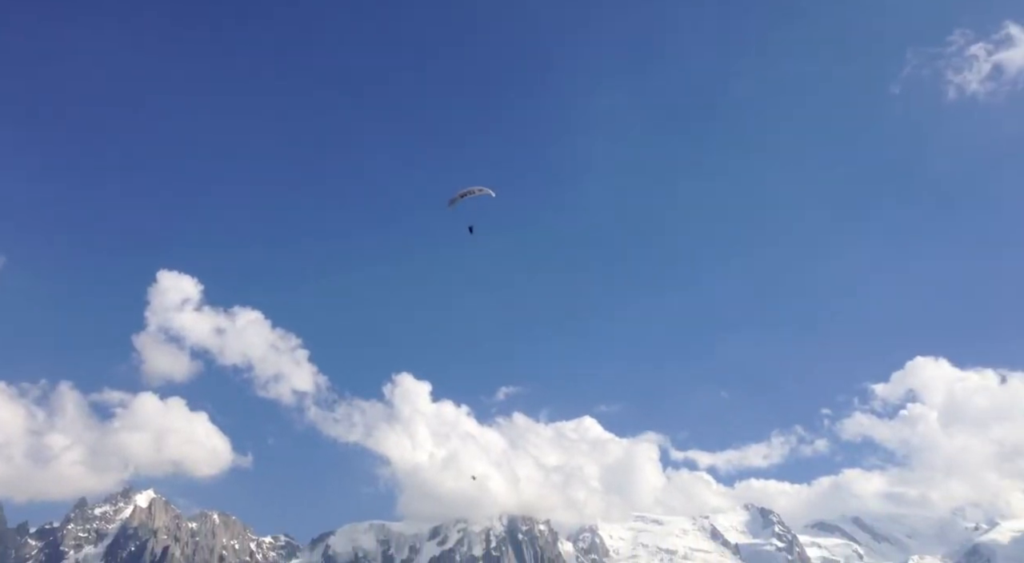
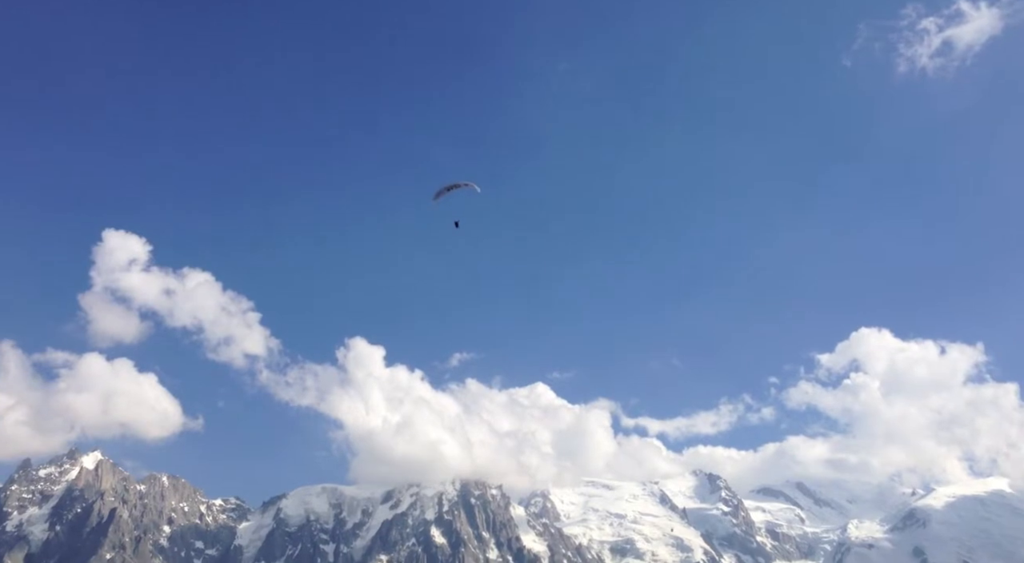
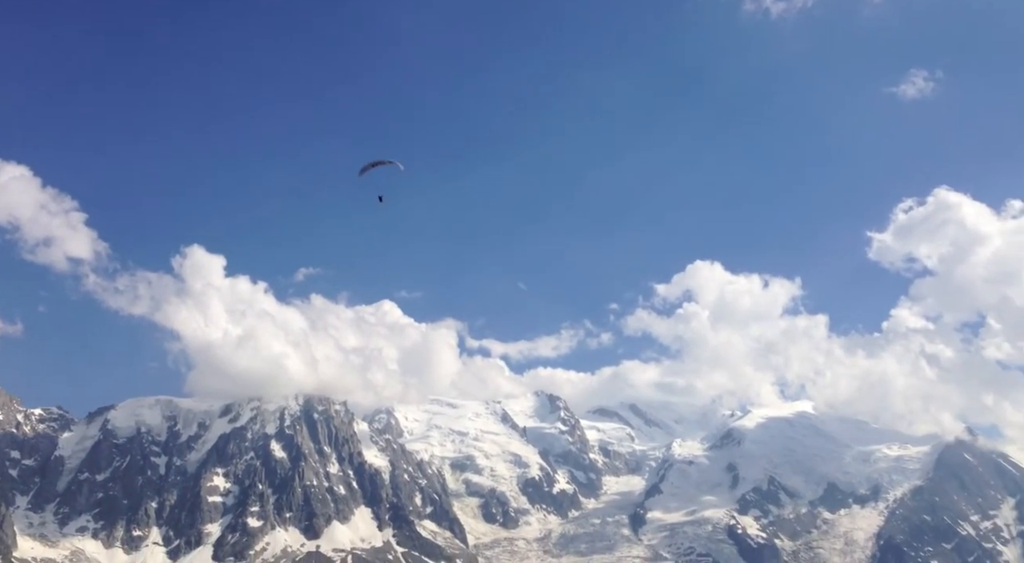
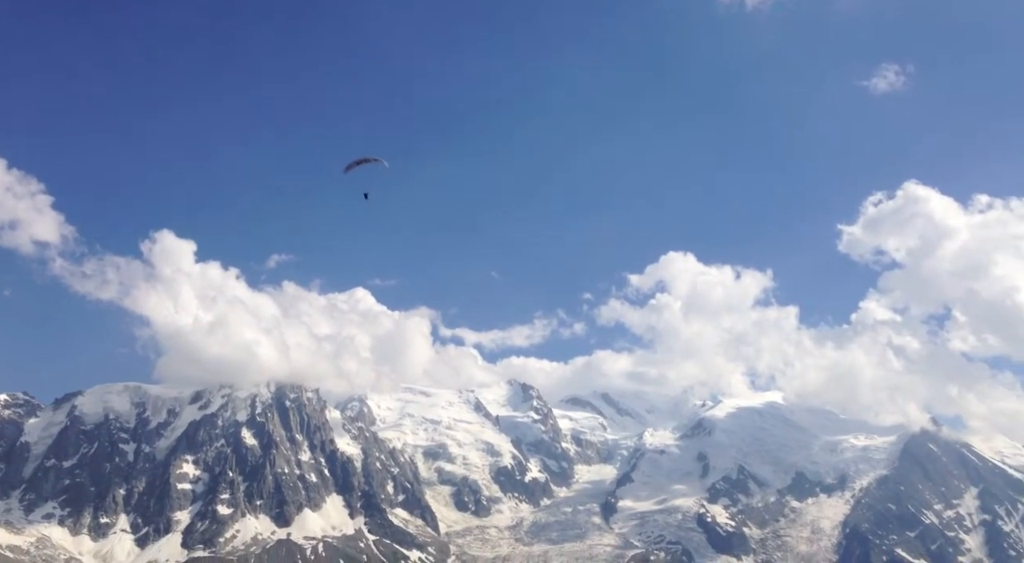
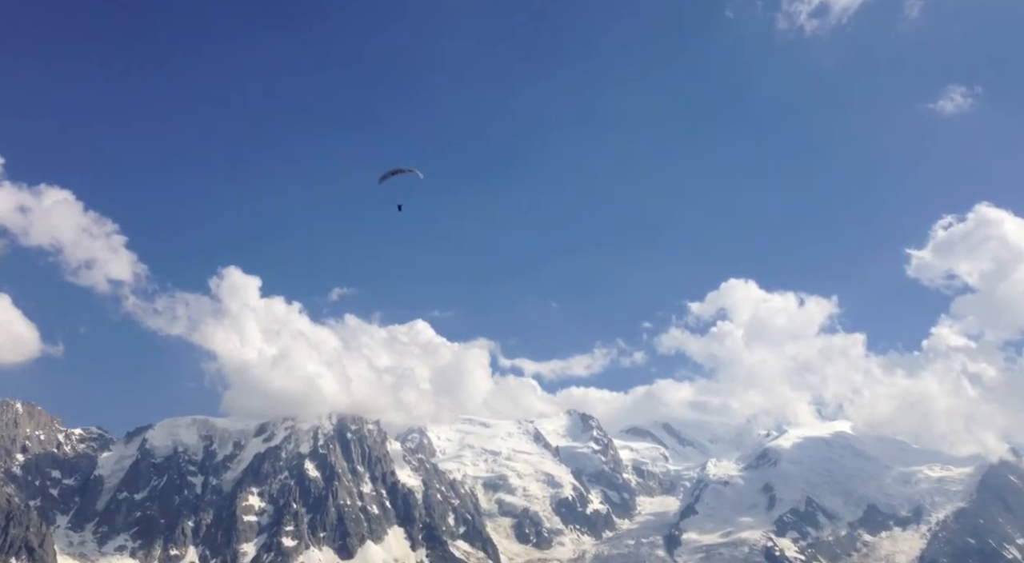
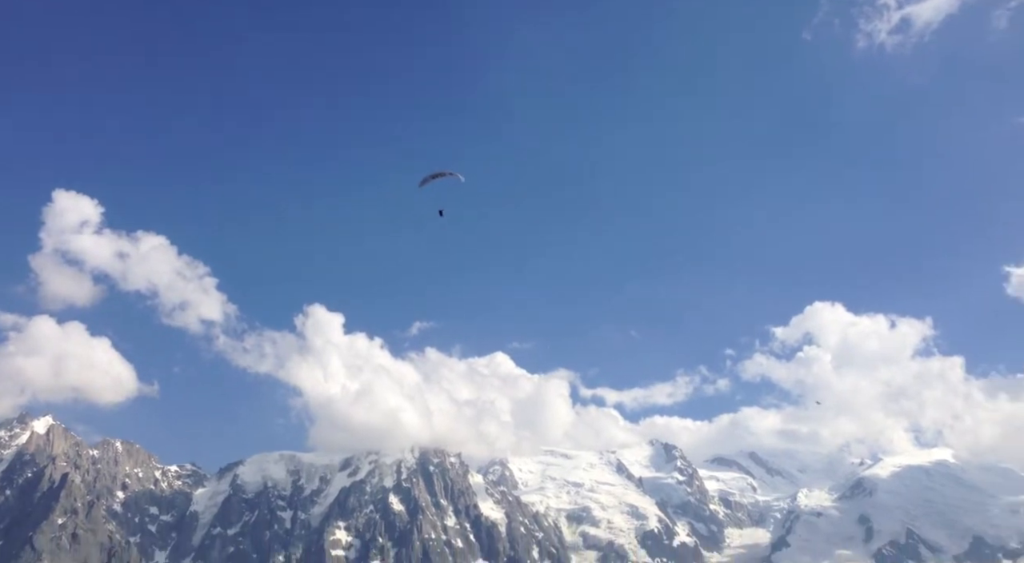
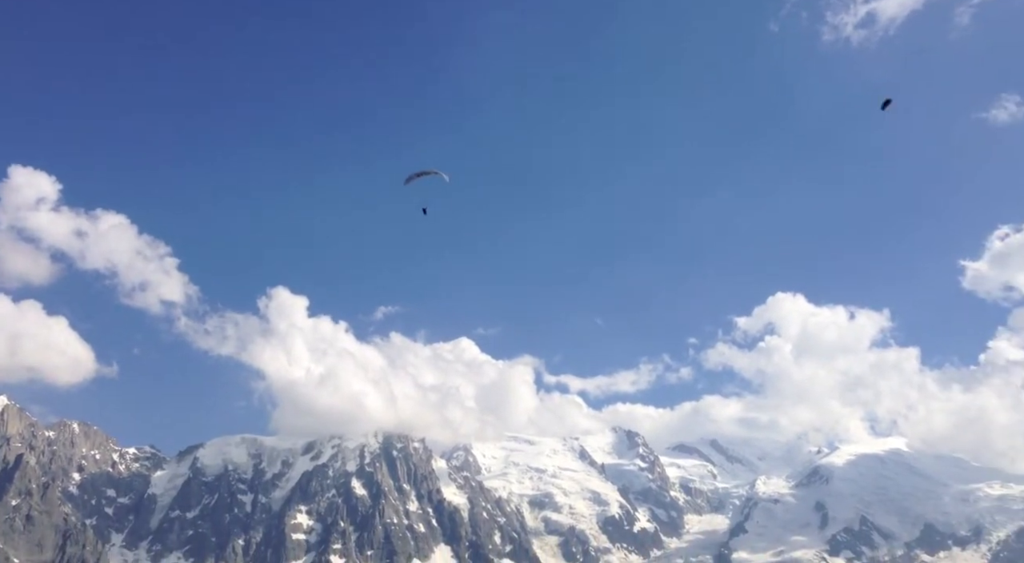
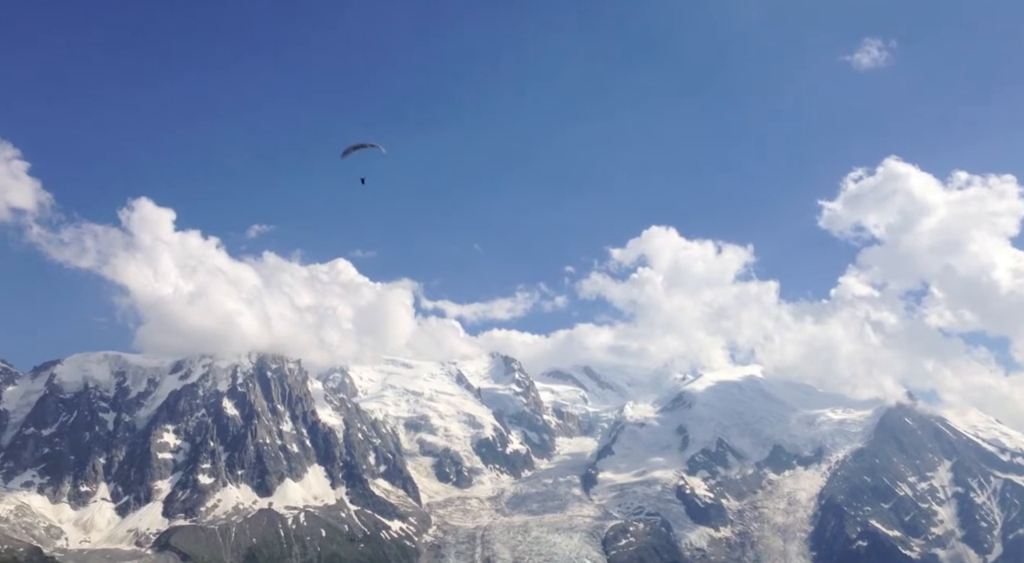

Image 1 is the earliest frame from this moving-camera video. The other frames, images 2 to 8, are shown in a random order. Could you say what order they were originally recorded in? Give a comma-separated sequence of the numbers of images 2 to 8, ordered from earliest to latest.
2, 6, 7, 5, 3, 4, 8
